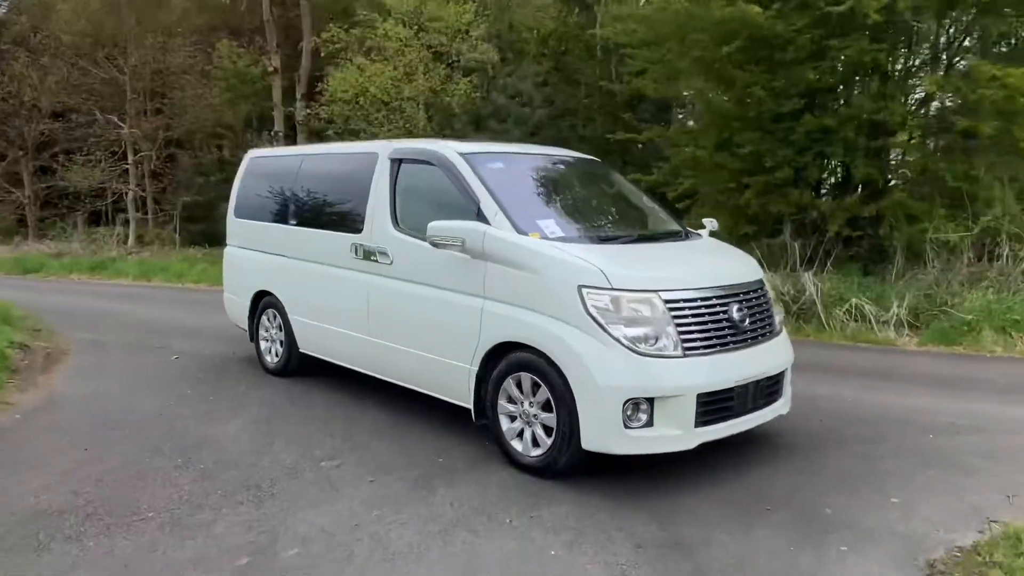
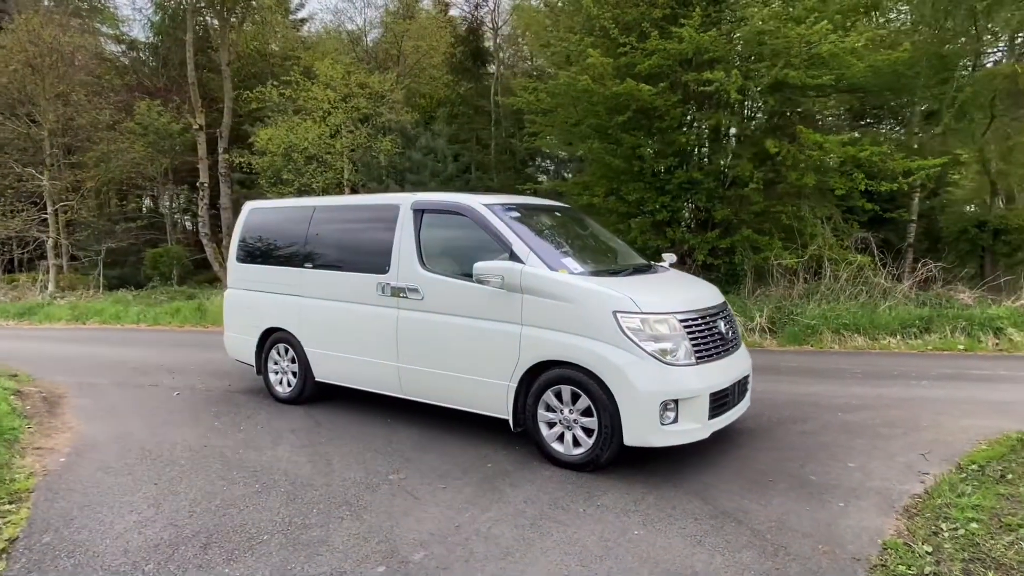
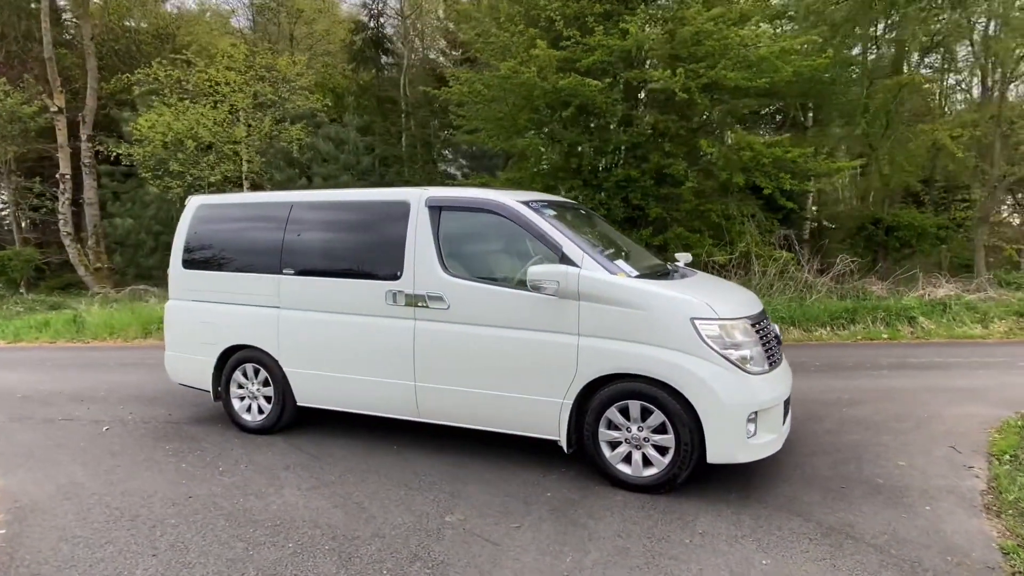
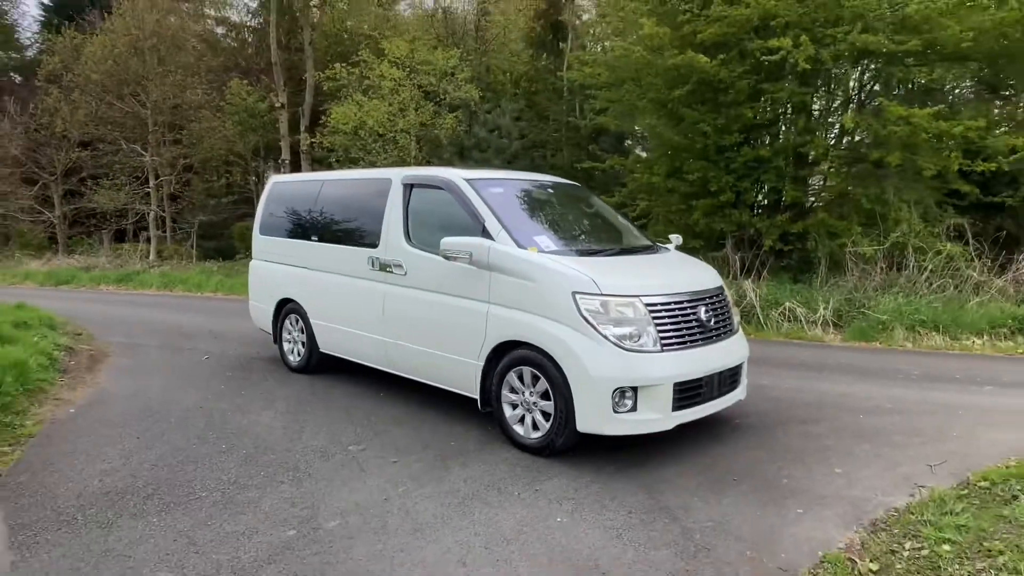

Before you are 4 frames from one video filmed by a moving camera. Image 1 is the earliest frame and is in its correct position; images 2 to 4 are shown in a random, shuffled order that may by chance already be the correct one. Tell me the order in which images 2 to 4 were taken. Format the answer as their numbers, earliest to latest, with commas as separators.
4, 2, 3
